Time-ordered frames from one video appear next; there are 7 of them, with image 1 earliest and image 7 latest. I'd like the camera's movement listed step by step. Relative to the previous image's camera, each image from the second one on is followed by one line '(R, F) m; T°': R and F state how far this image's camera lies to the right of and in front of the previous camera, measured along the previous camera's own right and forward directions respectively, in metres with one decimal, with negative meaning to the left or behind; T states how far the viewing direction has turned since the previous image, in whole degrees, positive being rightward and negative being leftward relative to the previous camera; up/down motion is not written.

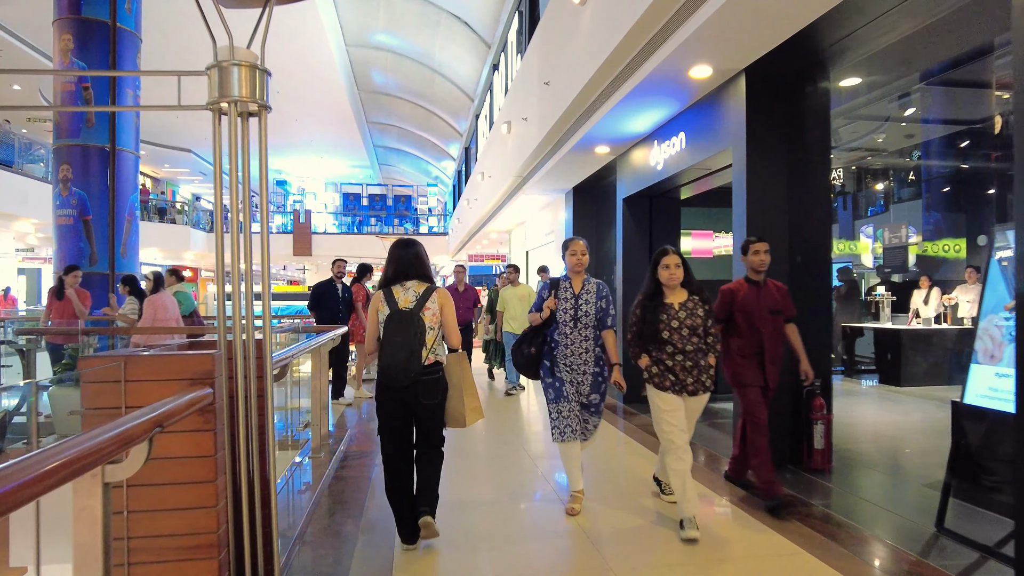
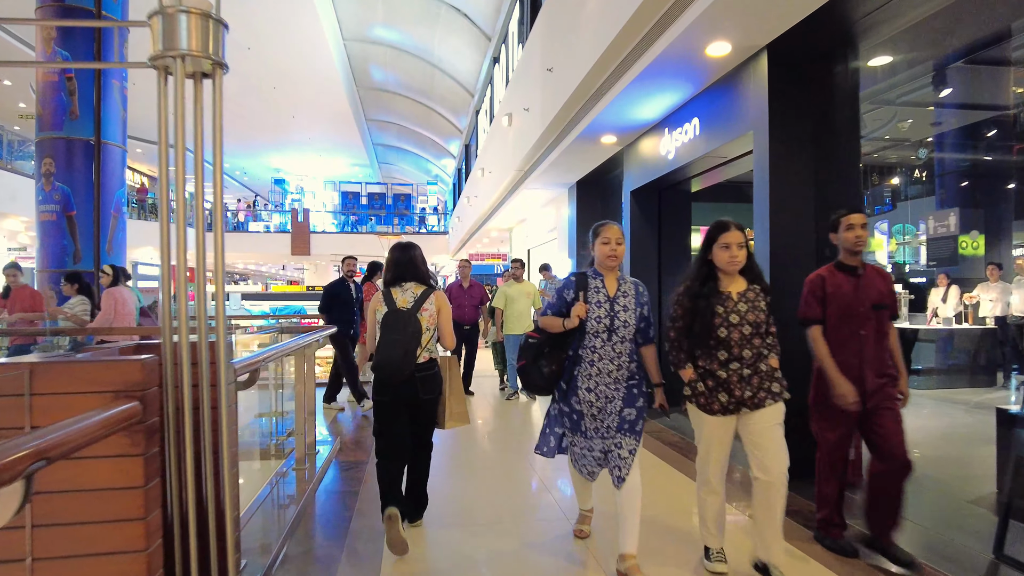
(0.0, +0.2) m; 0°
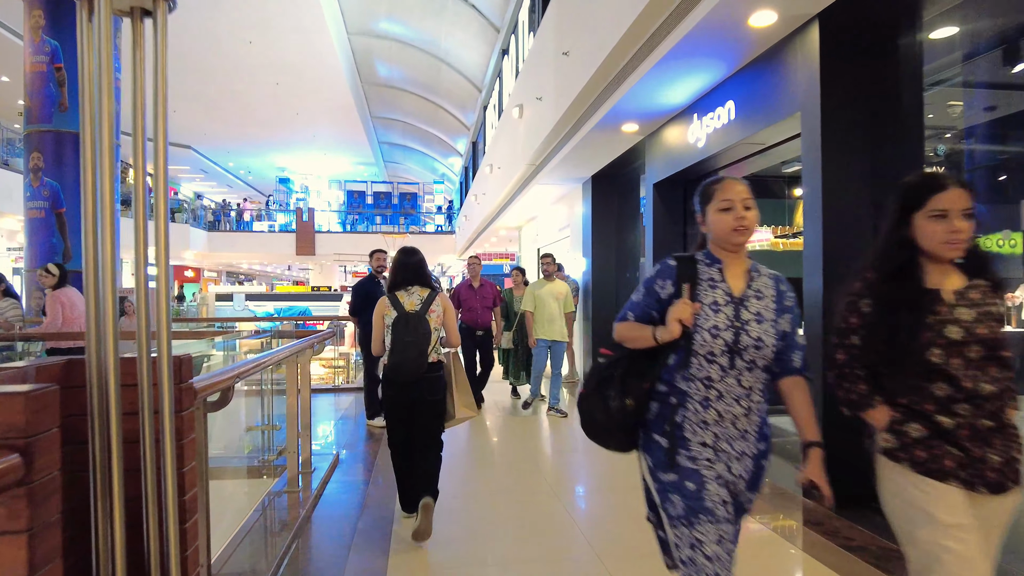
(-0.1, +0.3) m; -1°
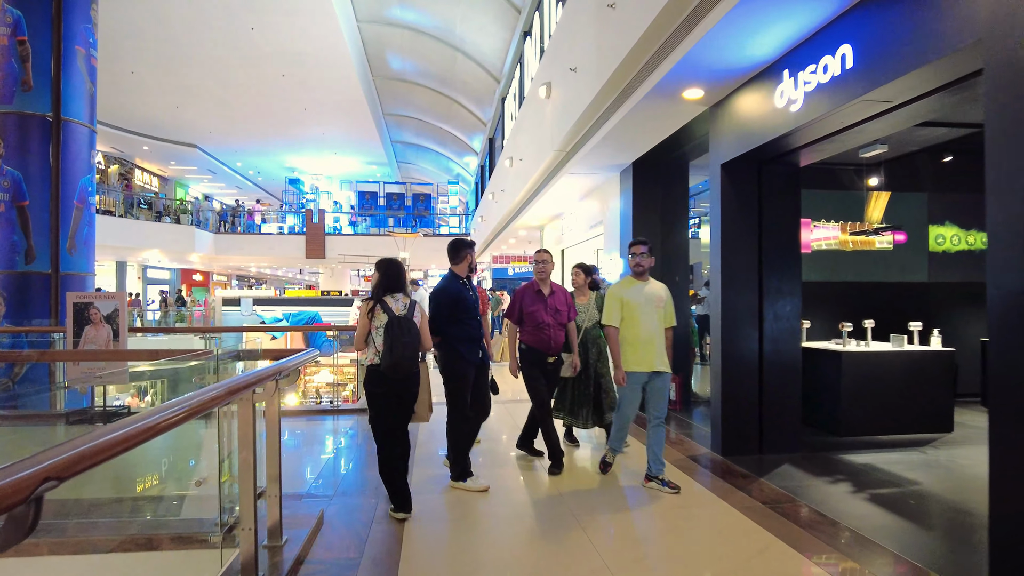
(-0.1, +0.8) m; -1°
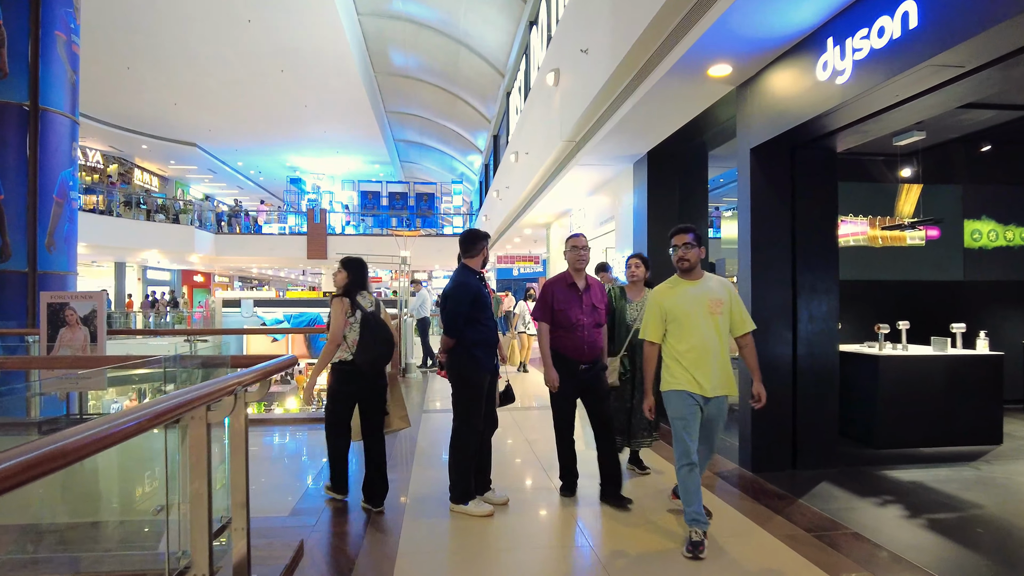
(0.0, +0.3) m; 0°
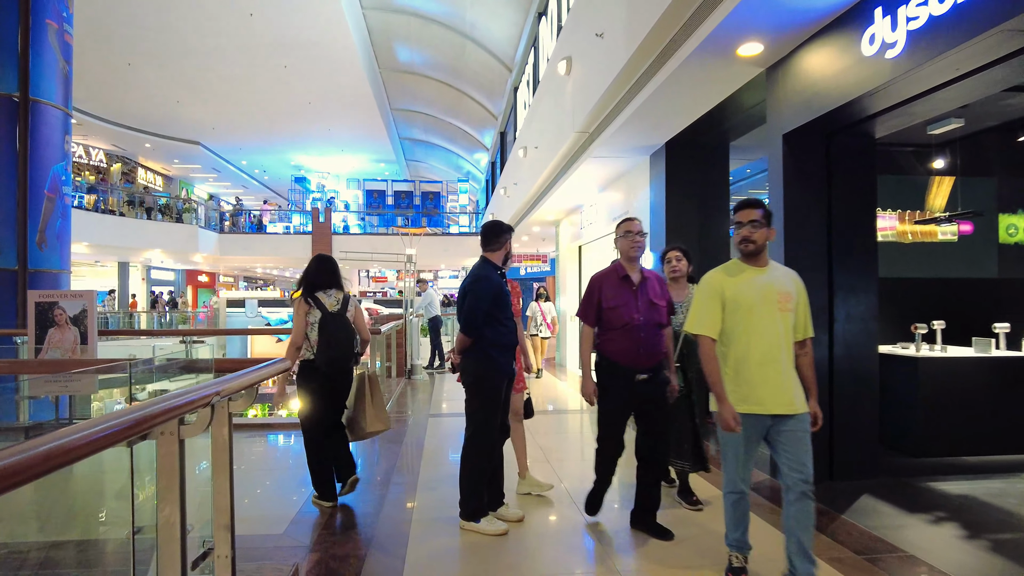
(0.0, +0.2) m; -1°
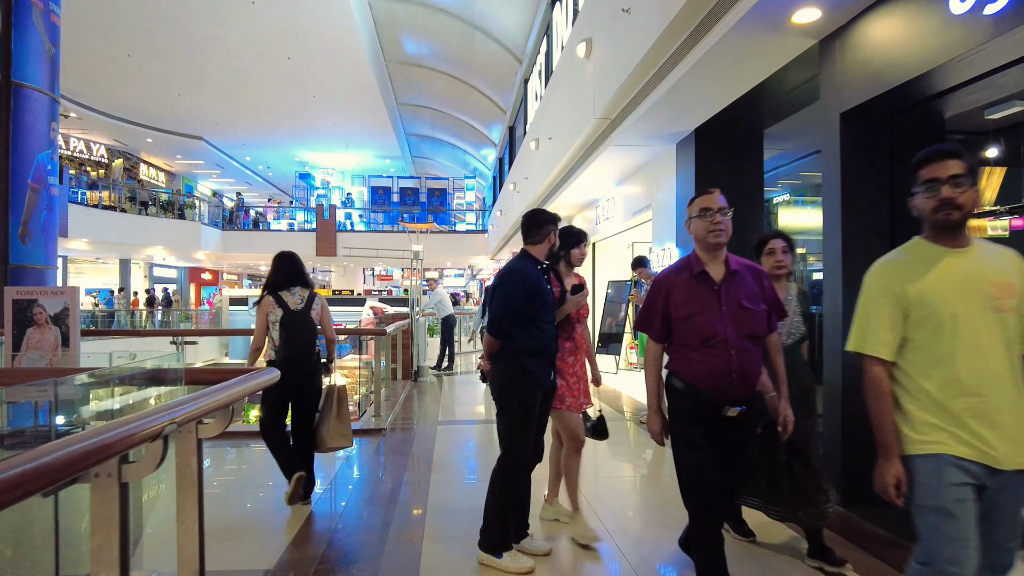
(-0.1, +0.3) m; 0°
